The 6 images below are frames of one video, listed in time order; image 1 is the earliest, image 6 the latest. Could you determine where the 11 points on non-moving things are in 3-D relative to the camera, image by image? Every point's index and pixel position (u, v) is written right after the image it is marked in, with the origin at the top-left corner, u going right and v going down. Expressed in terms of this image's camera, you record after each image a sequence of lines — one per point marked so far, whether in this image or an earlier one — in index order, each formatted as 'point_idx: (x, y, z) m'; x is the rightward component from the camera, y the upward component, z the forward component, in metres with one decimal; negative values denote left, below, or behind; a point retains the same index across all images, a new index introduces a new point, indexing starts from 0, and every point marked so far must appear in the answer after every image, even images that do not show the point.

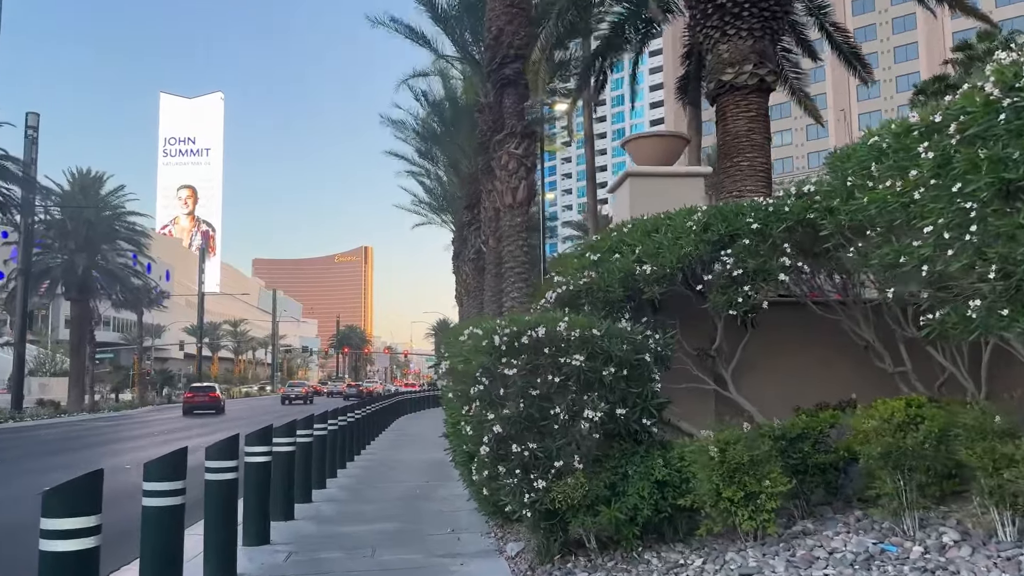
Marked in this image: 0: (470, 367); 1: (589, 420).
0: (-0.4, -0.7, +6.7) m
1: (+0.6, -1.0, +6.2) m
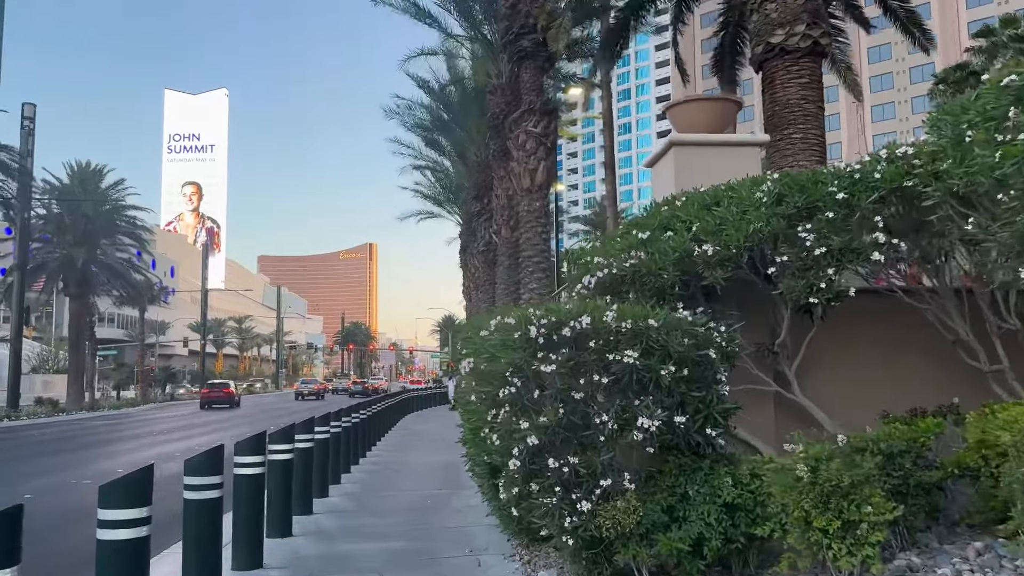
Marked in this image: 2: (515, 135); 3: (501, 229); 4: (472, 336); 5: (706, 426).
0: (-0.1, -0.5, +5.6) m
1: (+0.8, -0.9, +5.1) m
2: (0.0, +2.4, +12.6) m
3: (-0.2, +1.3, +17.9) m
4: (-0.4, -0.4, +7.8) m
5: (+1.3, -0.9, +5.3) m
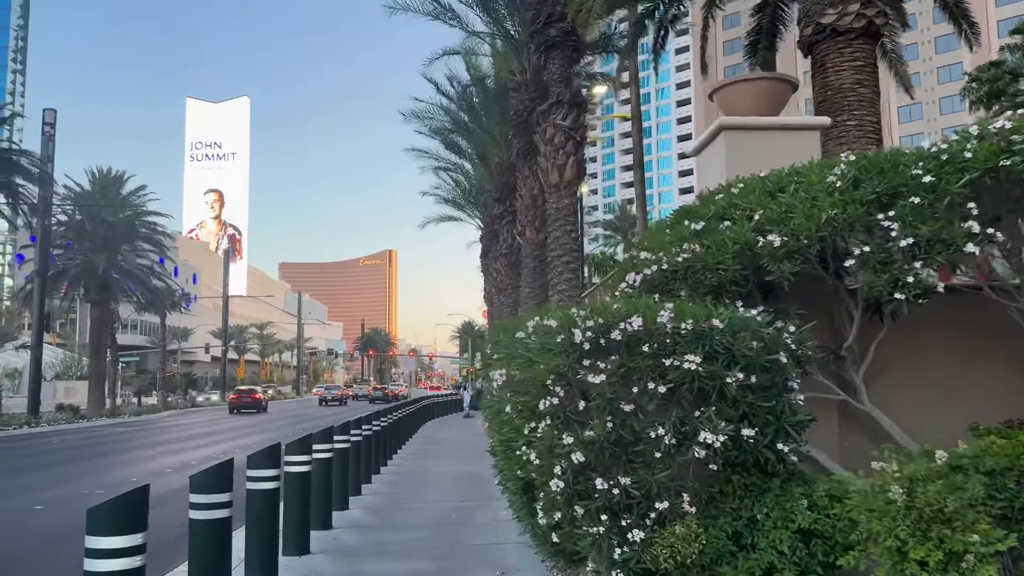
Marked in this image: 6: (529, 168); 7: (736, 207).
0: (+0.1, -0.5, +5.0) m
1: (+1.1, -0.9, +4.5) m
2: (+0.5, +2.4, +12.0) m
3: (+0.3, +1.3, +17.3) m
4: (-0.1, -0.4, +7.1) m
5: (+1.5, -0.9, +4.7) m
6: (+0.4, +2.6, +17.4) m
7: (+1.5, +0.5, +5.5) m
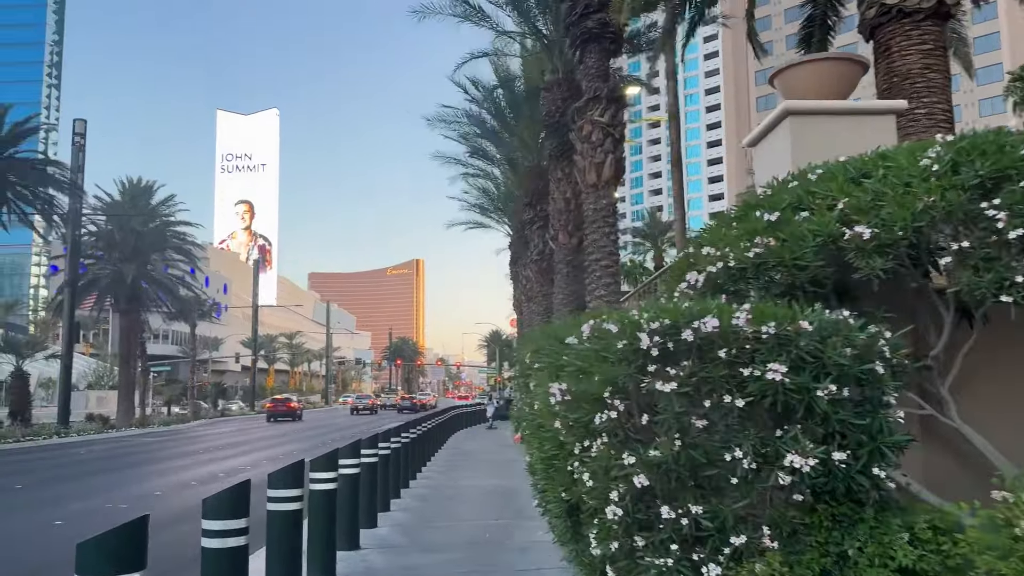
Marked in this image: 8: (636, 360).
0: (+0.4, -0.5, +4.4) m
1: (+1.3, -0.9, +3.8) m
2: (+0.9, +2.3, +11.4) m
3: (+1.0, +1.1, +16.7) m
4: (+0.3, -0.5, +6.5) m
5: (+1.8, -0.9, +4.0) m
6: (+1.0, +2.4, +16.8) m
7: (+1.8, +0.5, +4.8) m
8: (+0.6, -0.4, +4.1) m
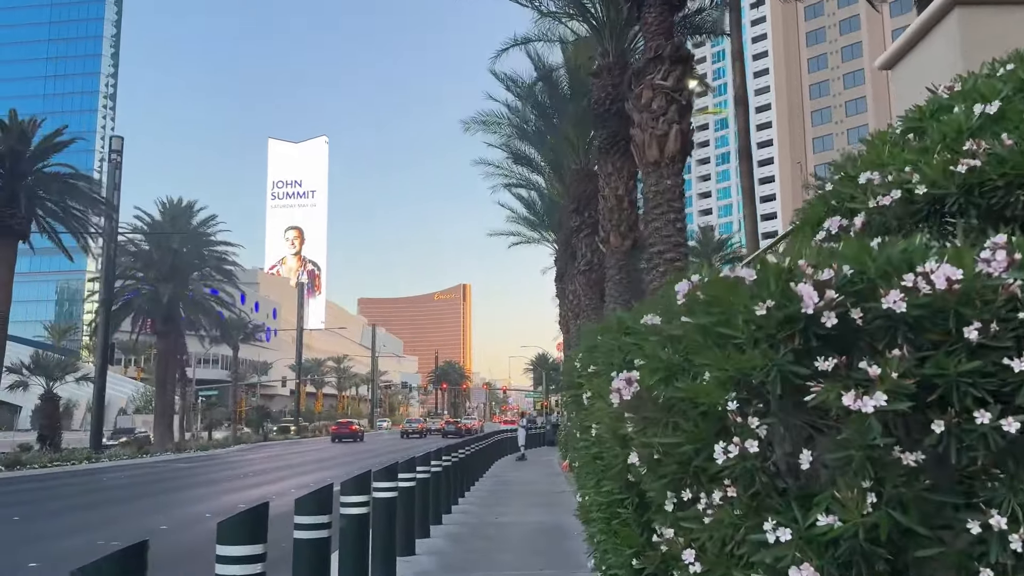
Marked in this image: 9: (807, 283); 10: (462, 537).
0: (+0.5, -0.3, +2.5) m
1: (+1.4, -0.6, +1.9) m
2: (+1.5, +2.3, +9.5) m
3: (+1.8, +1.0, +14.8) m
4: (+0.5, -0.3, +4.6) m
5: (+1.9, -0.6, +2.0) m
6: (+1.9, +2.3, +14.9) m
7: (+1.9, +0.8, +2.9) m
8: (+0.7, -0.1, +2.2) m
9: (+0.8, 0.0, +2.2) m
10: (-0.7, -3.8, +12.3) m
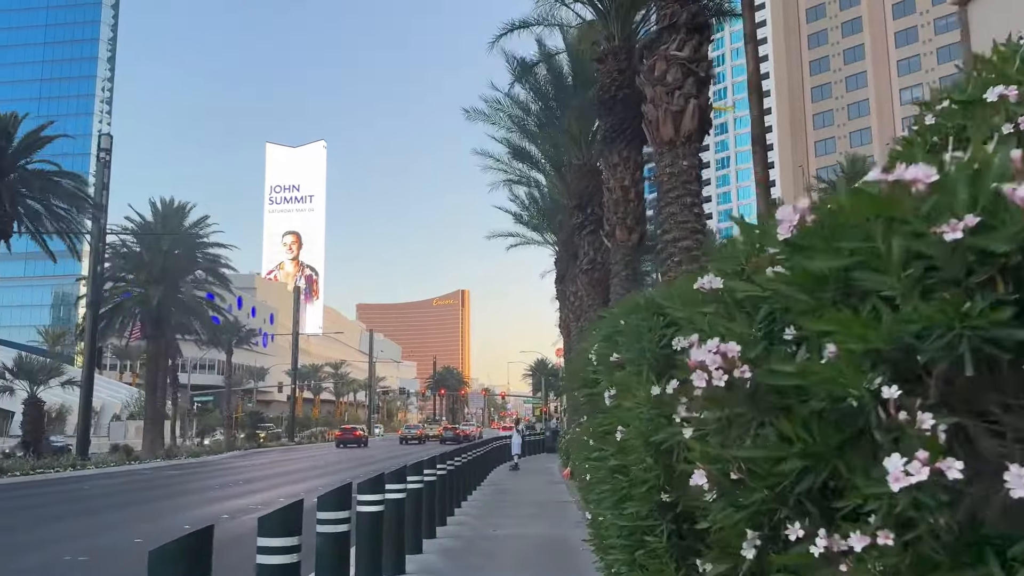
0: (+0.5, -0.2, +1.6) m
1: (+1.4, -0.5, +1.0) m
2: (+1.5, +2.4, +8.7) m
3: (+1.8, +1.0, +13.9) m
4: (+0.5, -0.2, +3.8) m
5: (+1.9, -0.5, +1.1) m
6: (+1.8, +2.3, +14.0) m
7: (+2.0, +0.9, +2.0) m
8: (+0.7, 0.0, +1.3) m
9: (+0.8, +0.1, +1.4) m
10: (-0.7, -3.7, +11.4) m
